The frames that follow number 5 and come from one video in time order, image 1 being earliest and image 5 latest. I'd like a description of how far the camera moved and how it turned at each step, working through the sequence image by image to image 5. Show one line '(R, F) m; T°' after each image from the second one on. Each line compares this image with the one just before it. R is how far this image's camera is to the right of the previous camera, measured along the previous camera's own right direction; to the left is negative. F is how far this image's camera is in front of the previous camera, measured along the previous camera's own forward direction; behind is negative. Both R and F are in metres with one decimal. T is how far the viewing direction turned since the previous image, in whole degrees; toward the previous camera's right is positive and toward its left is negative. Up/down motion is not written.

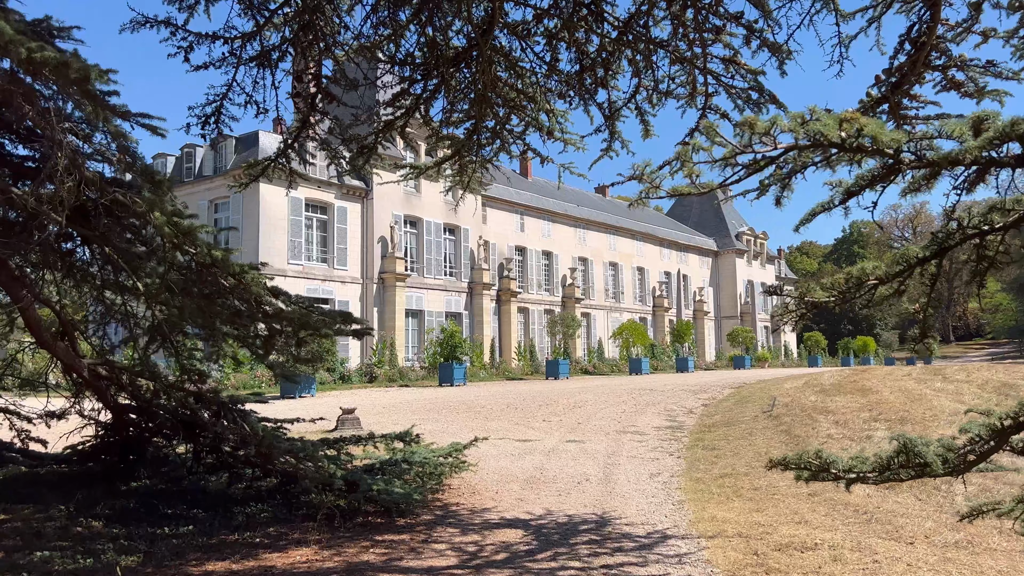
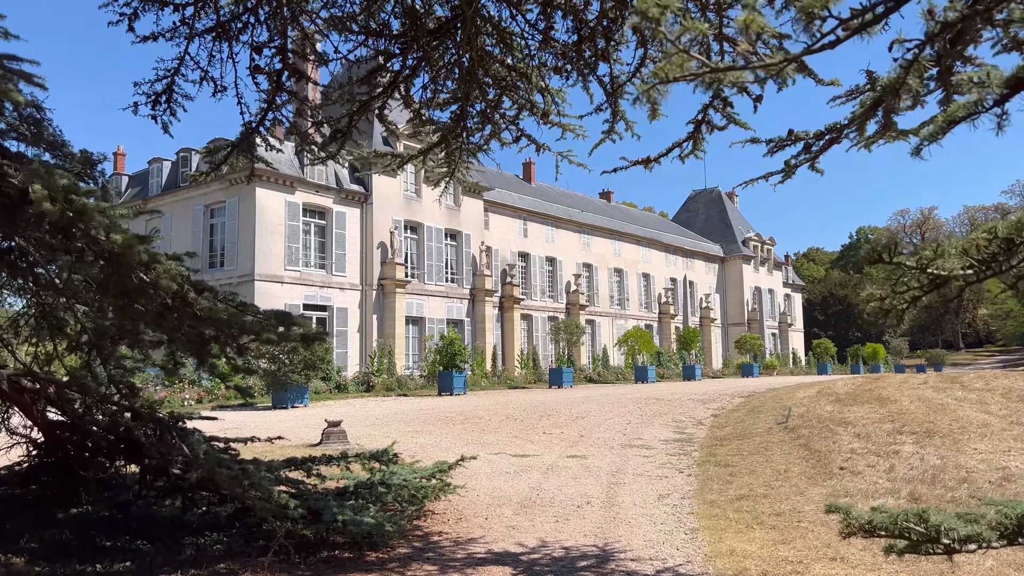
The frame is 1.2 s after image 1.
(+0.1, +0.6) m; 0°
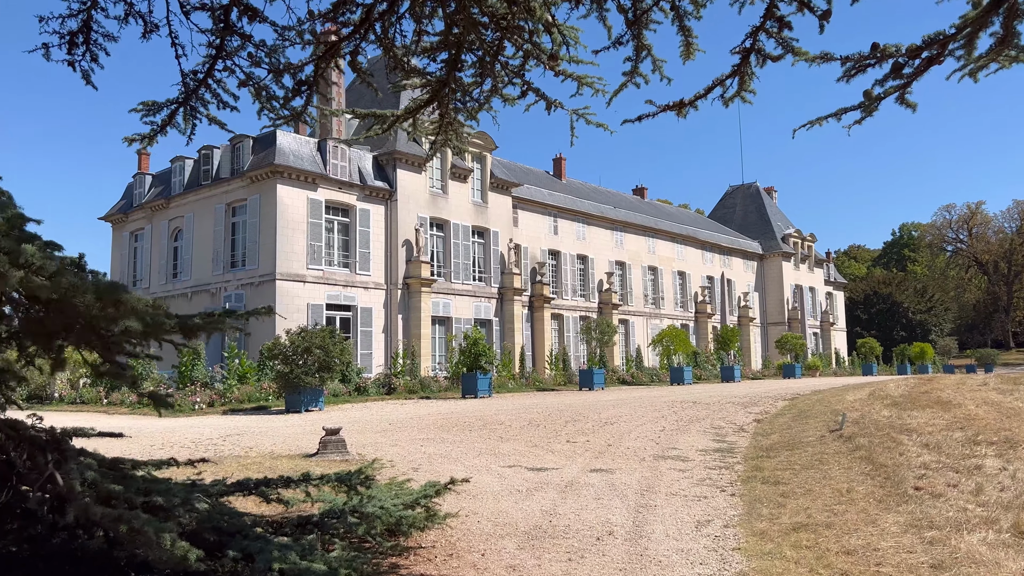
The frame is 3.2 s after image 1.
(+0.2, +0.9) m; -3°
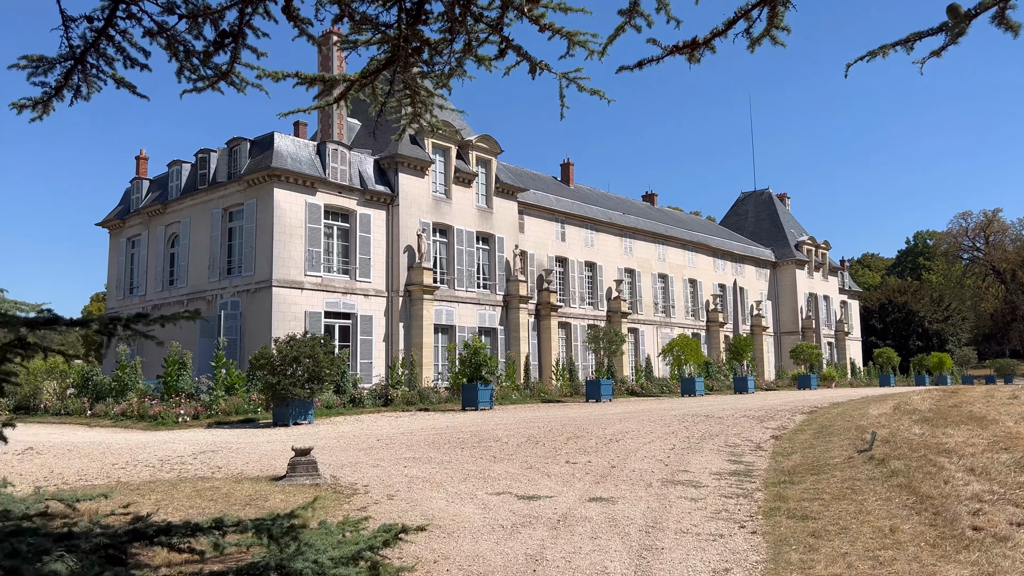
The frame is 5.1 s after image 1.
(+0.2, +0.8) m; -1°
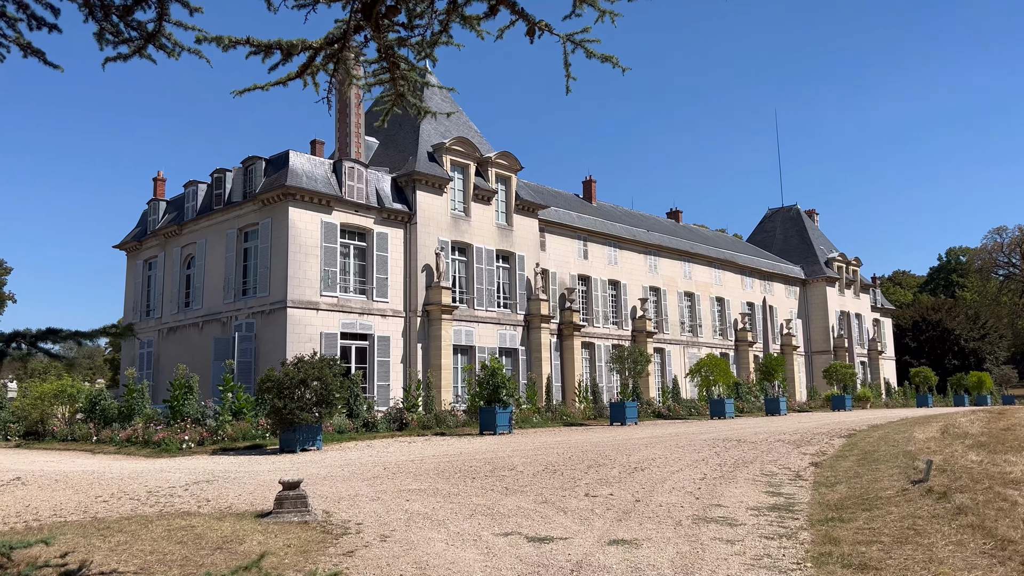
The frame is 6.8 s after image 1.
(+0.1, +0.7) m; -2°
